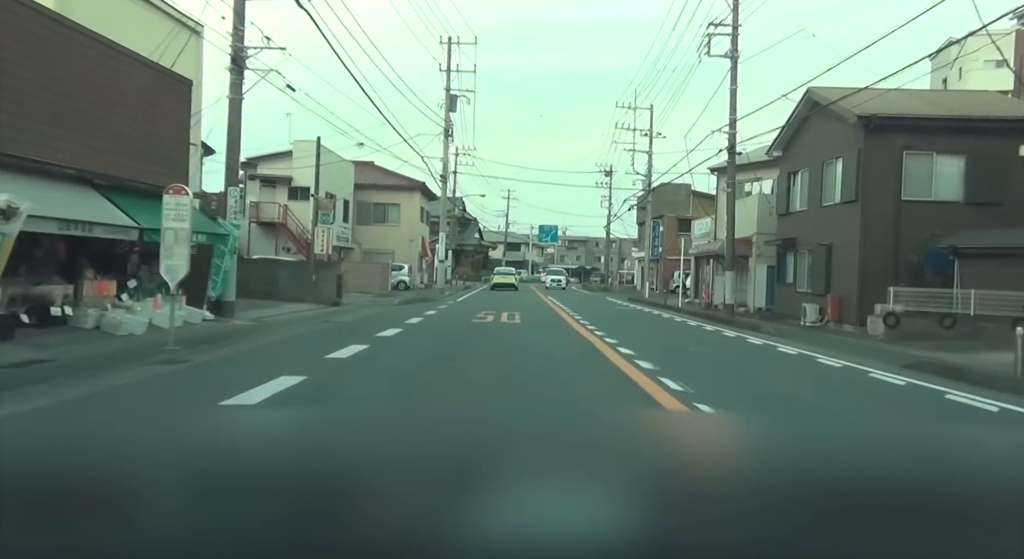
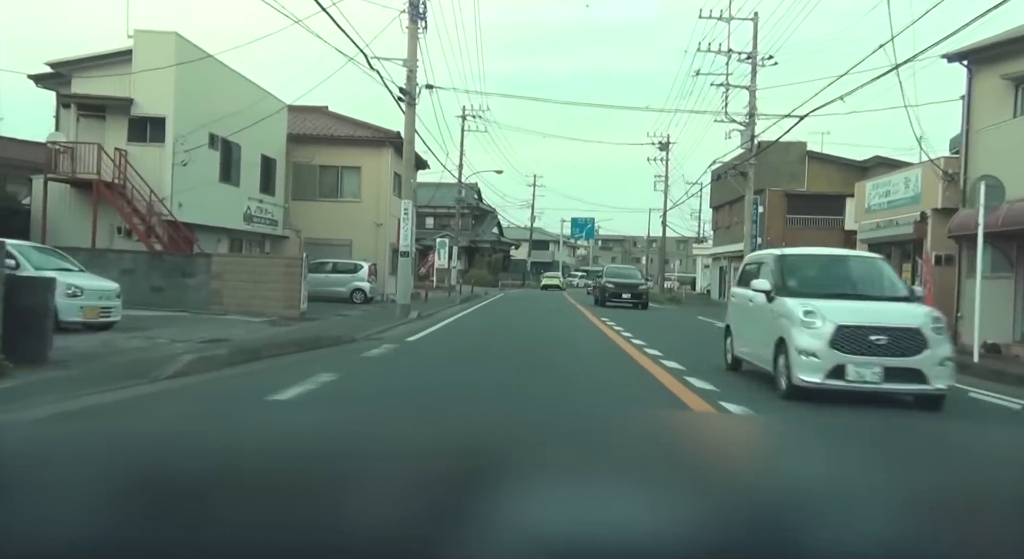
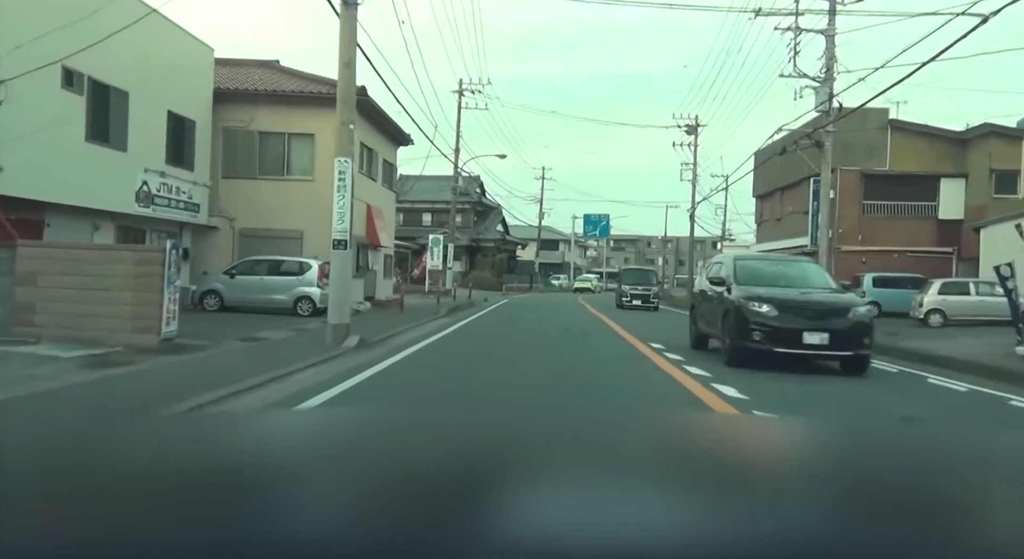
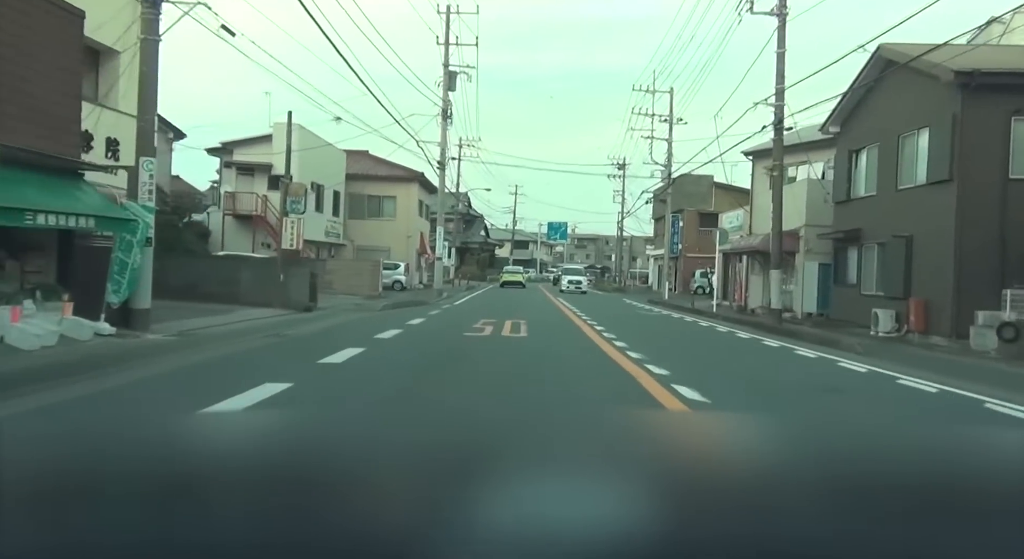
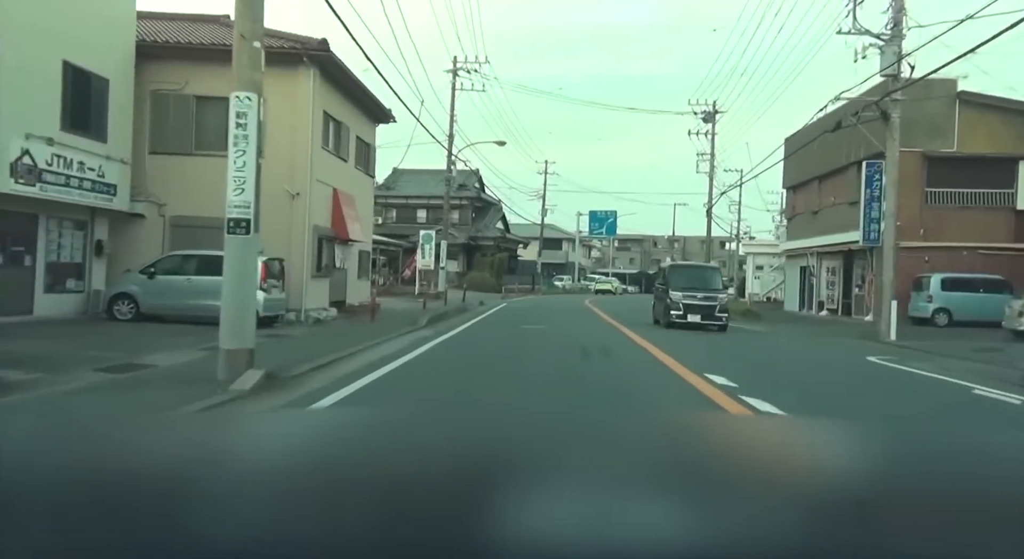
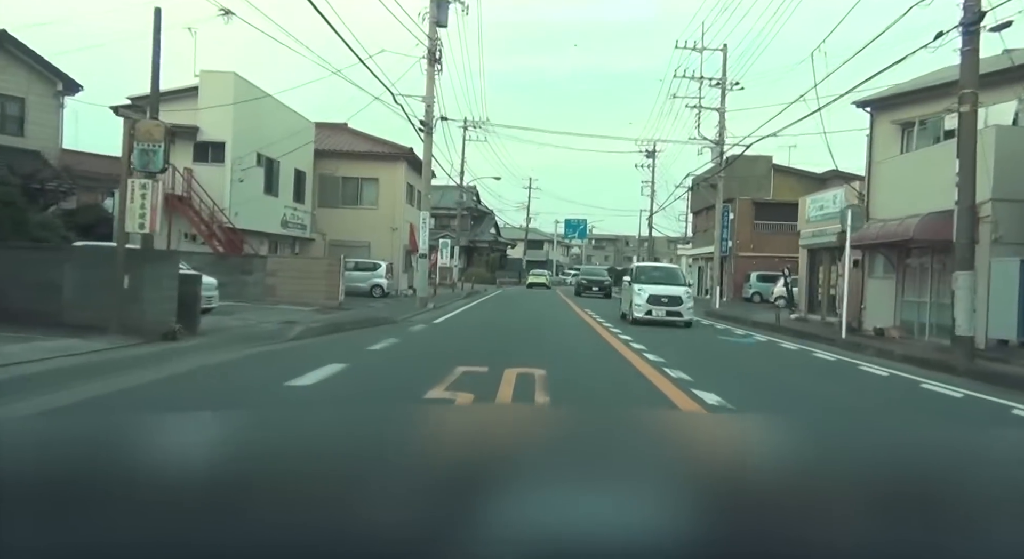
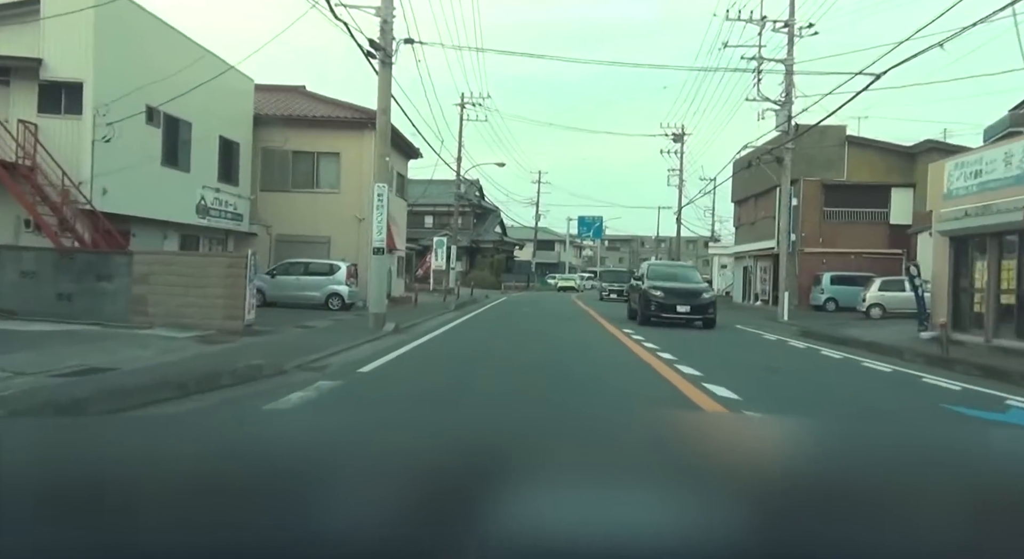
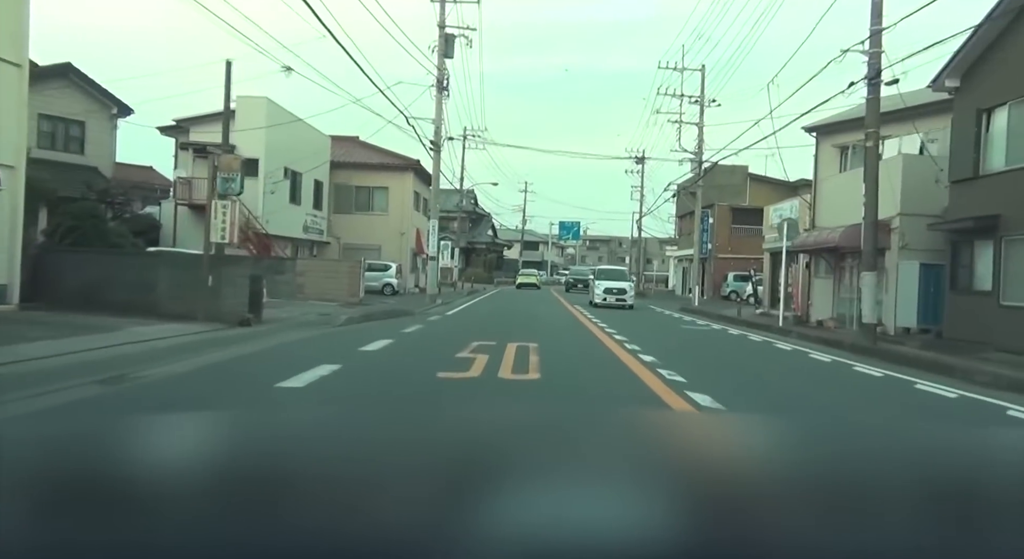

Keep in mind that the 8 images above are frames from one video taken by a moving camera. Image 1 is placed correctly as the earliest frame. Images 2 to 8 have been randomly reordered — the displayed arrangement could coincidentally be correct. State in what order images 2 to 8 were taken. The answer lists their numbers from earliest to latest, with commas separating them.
4, 8, 6, 2, 7, 3, 5
